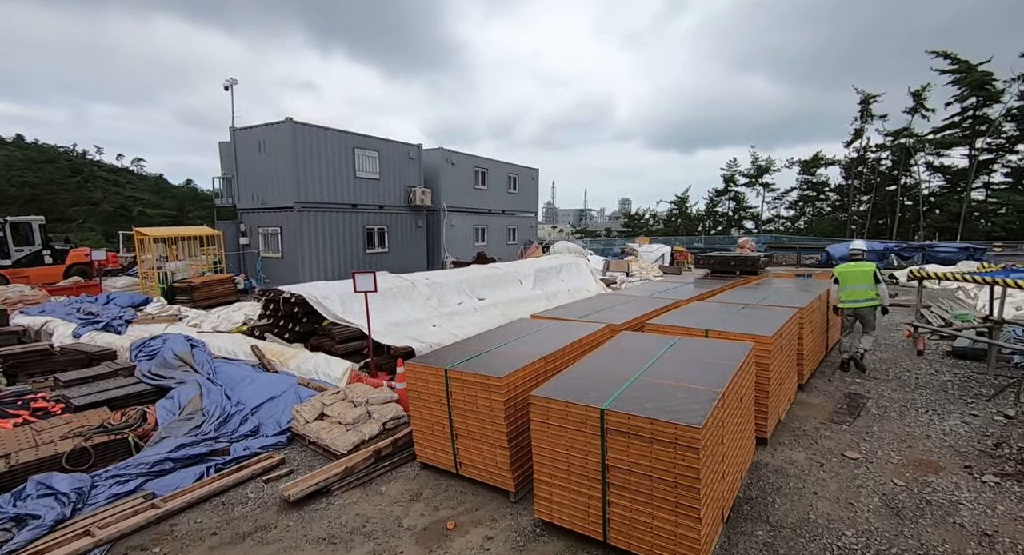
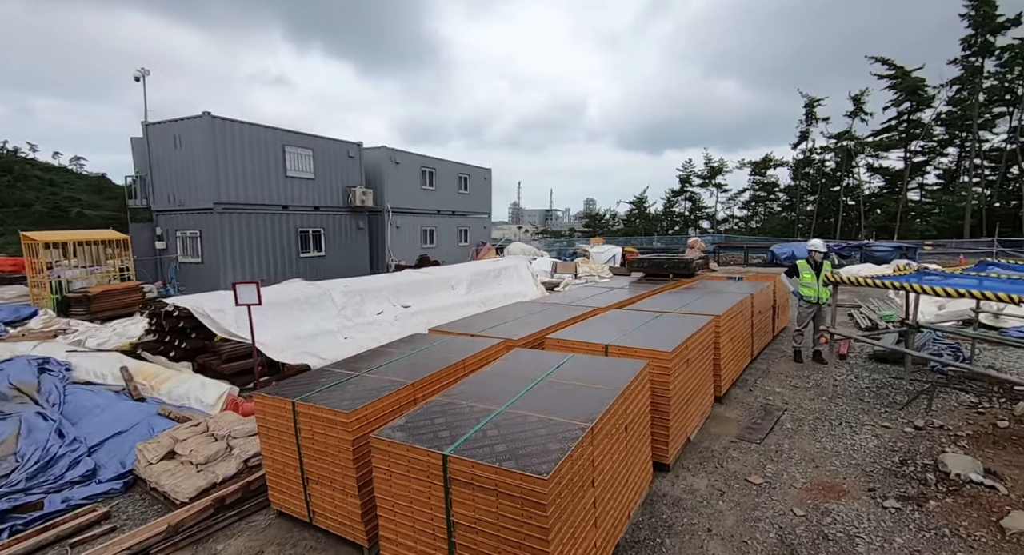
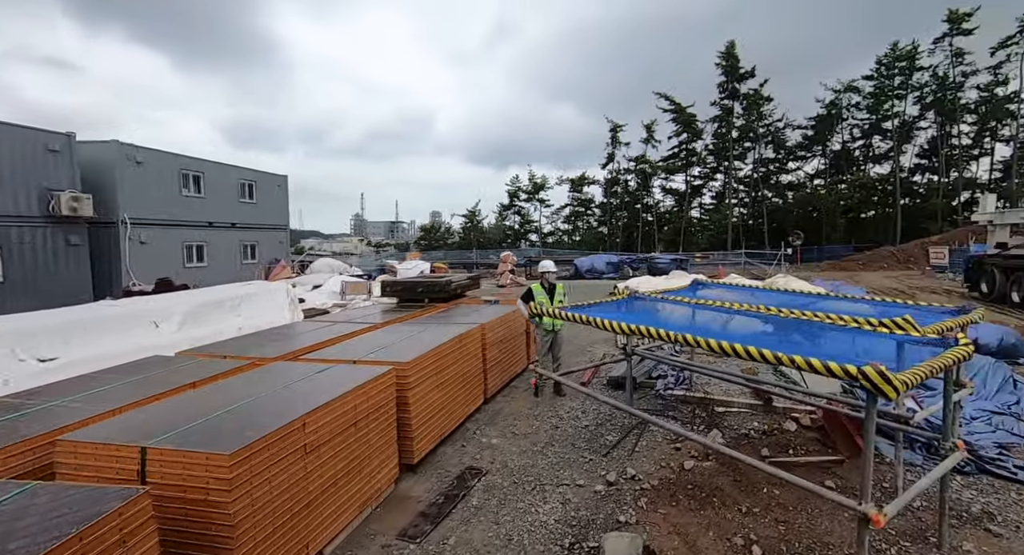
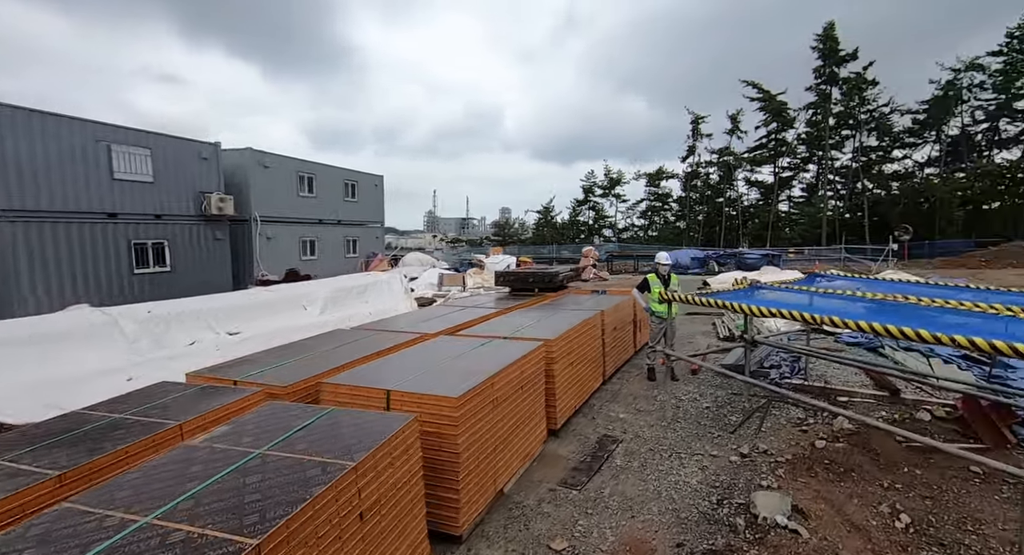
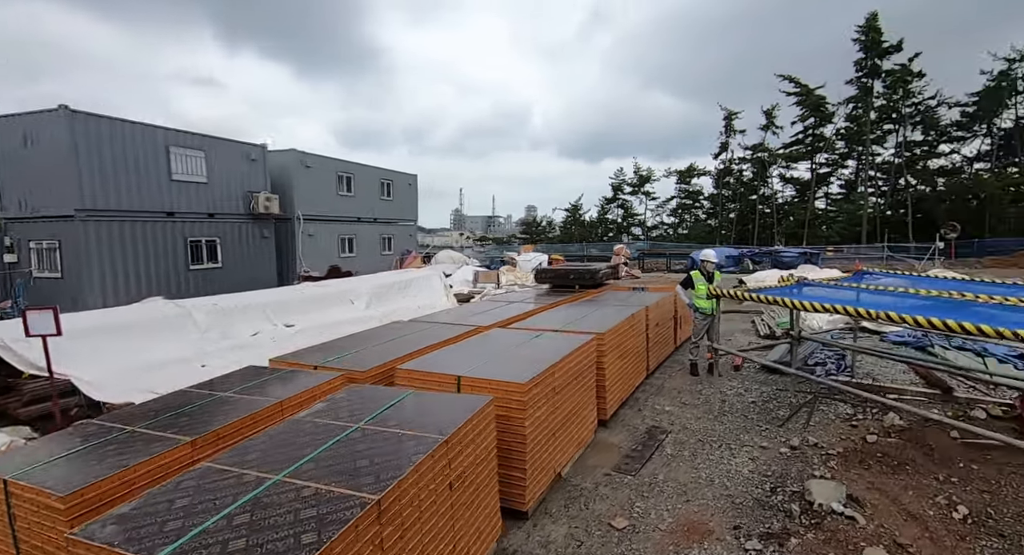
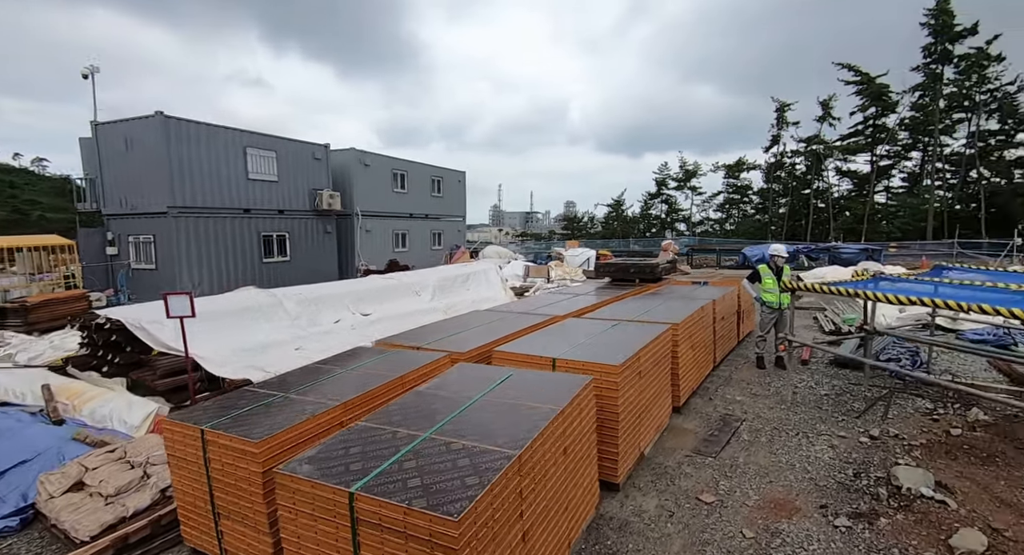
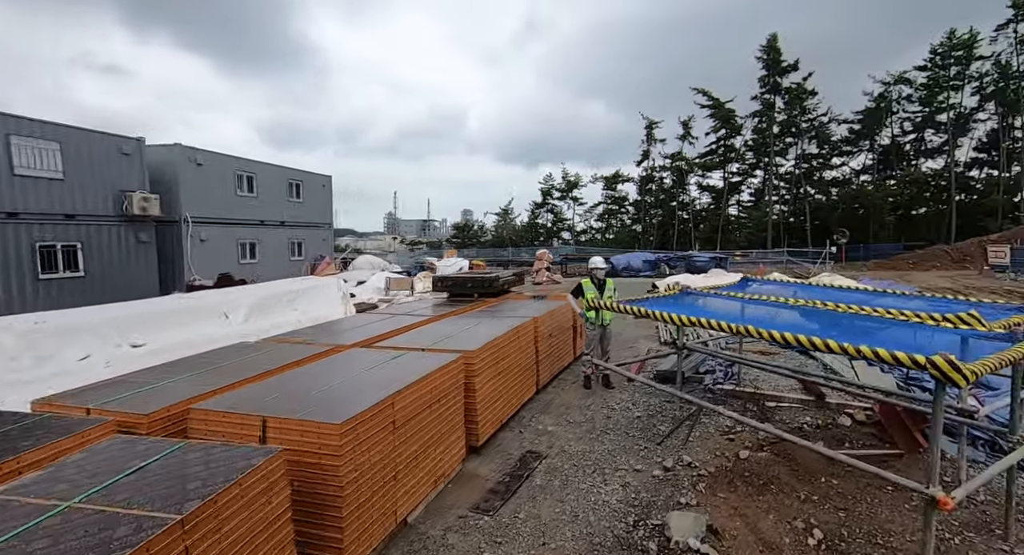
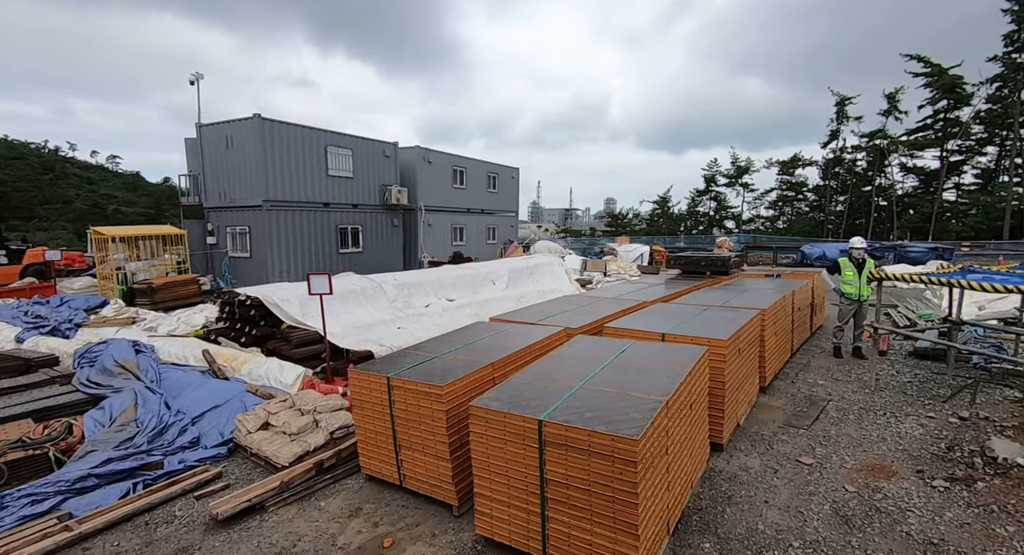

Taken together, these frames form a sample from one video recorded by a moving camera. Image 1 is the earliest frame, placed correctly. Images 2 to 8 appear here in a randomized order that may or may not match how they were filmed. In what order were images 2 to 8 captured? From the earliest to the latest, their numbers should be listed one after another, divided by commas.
8, 2, 6, 5, 4, 7, 3
